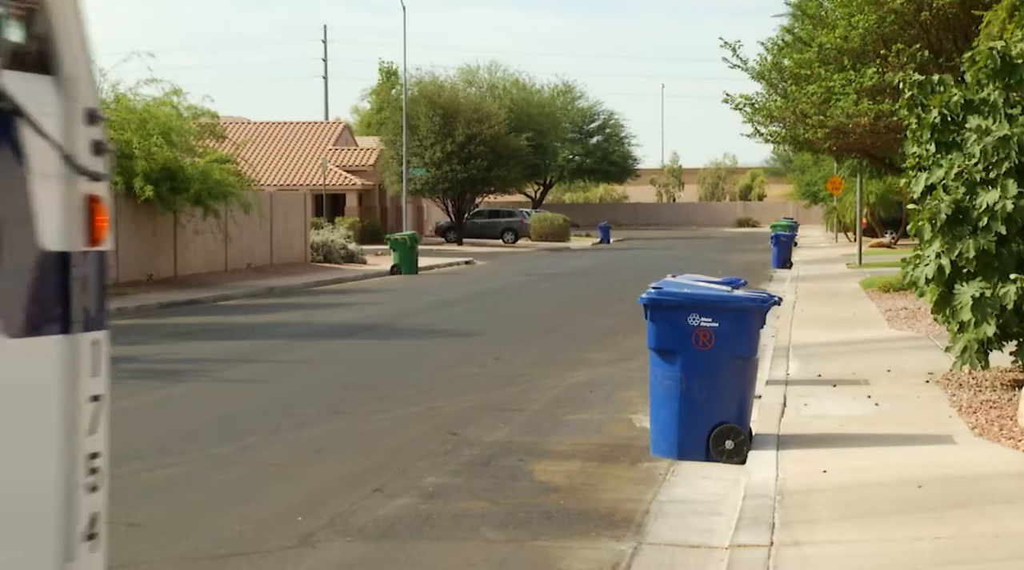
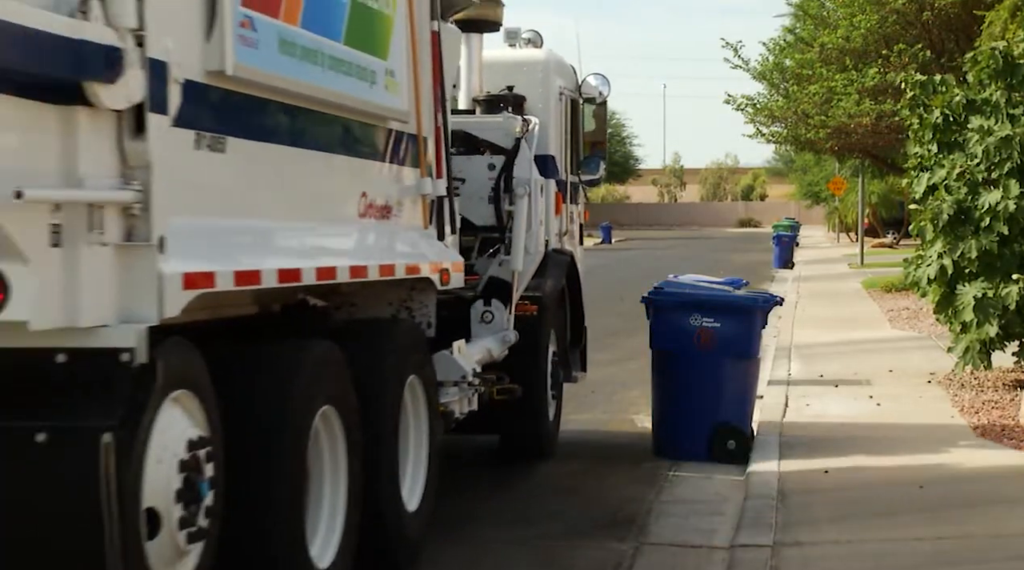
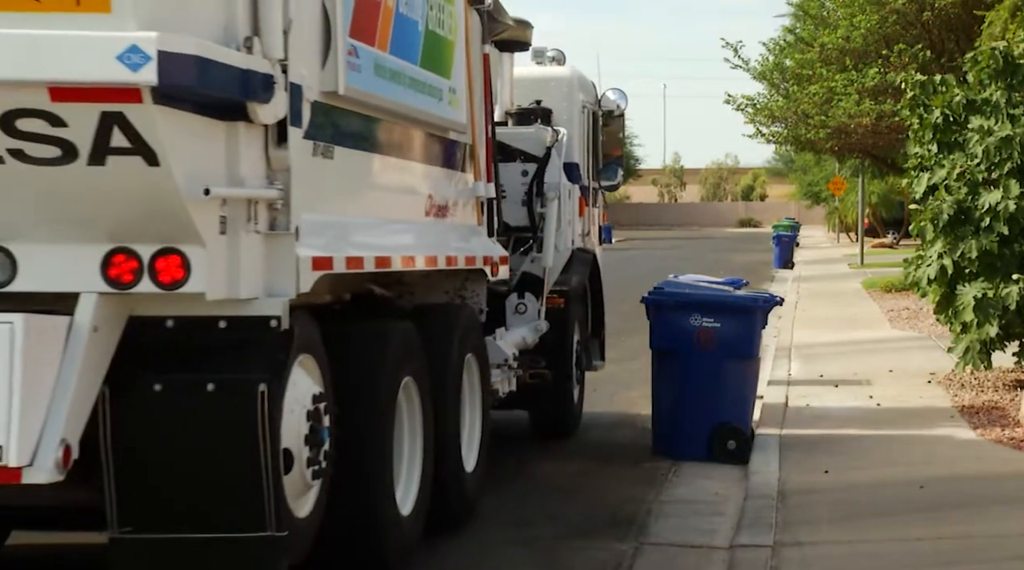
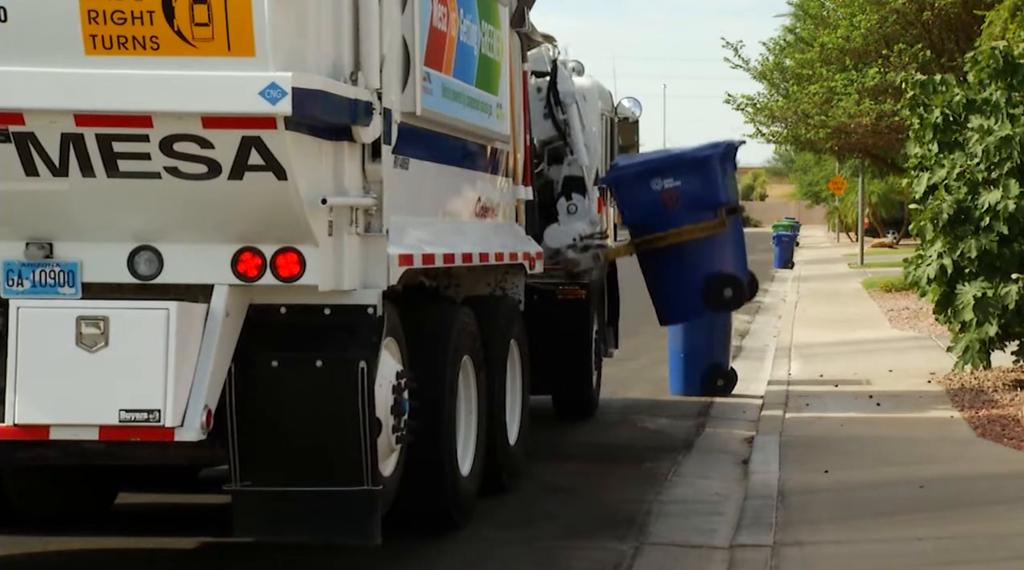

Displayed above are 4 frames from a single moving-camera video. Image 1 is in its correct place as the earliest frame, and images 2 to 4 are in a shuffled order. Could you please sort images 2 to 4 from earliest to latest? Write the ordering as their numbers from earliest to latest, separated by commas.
2, 3, 4
